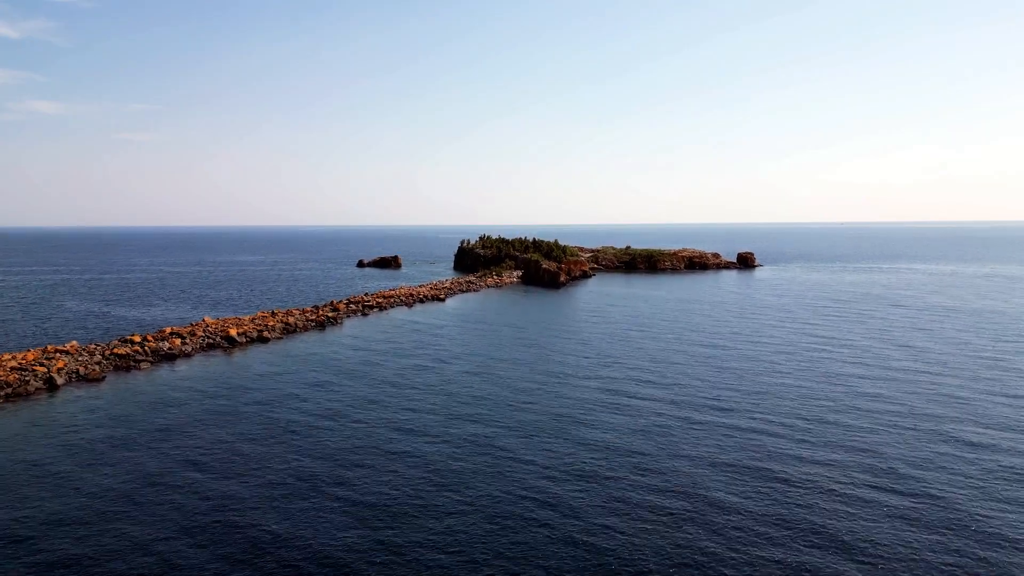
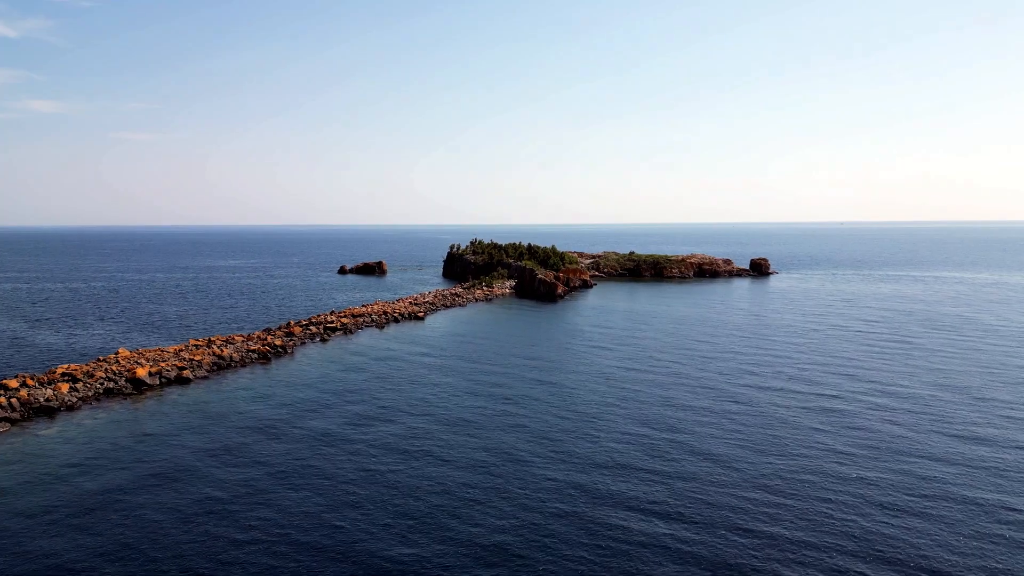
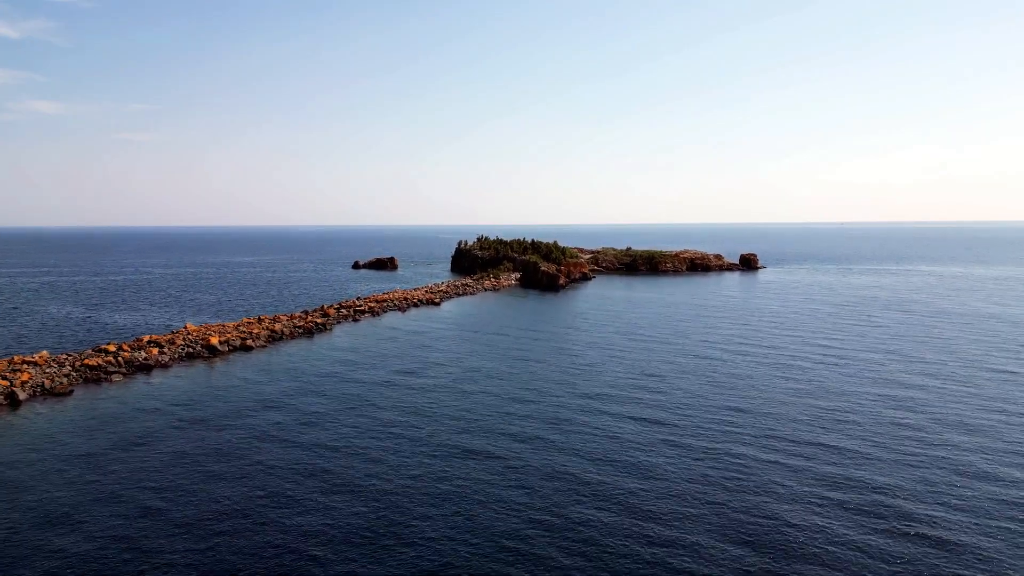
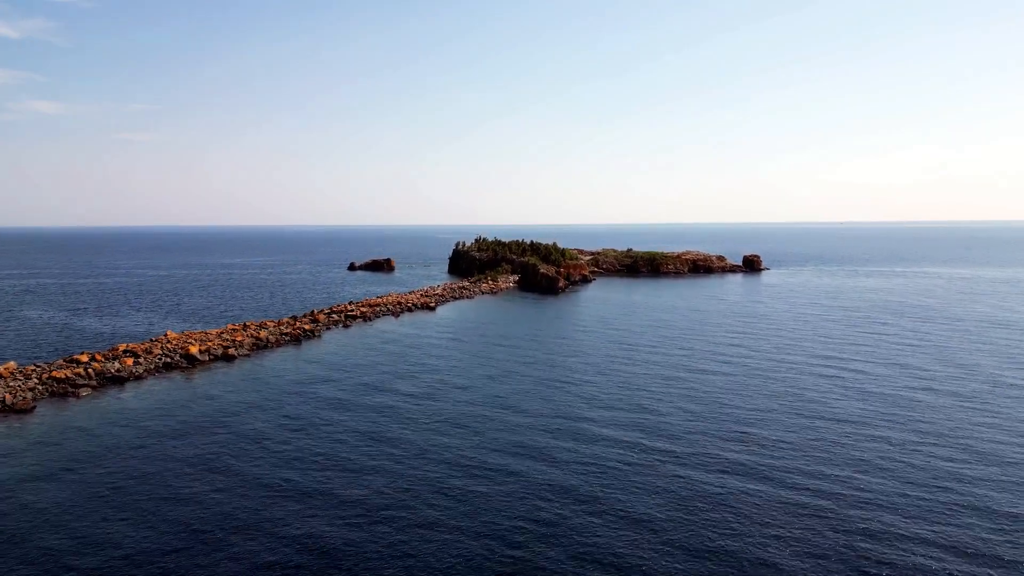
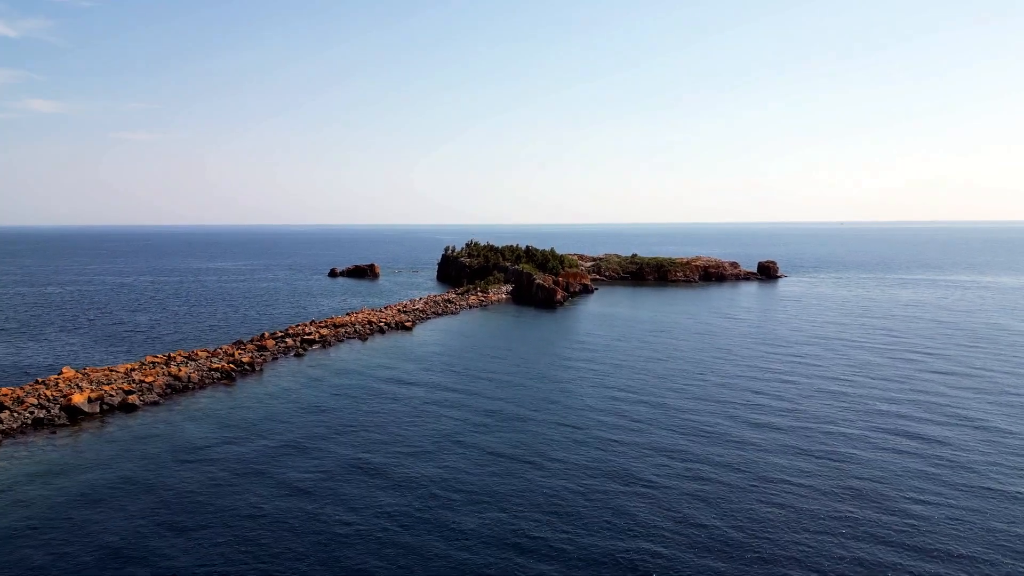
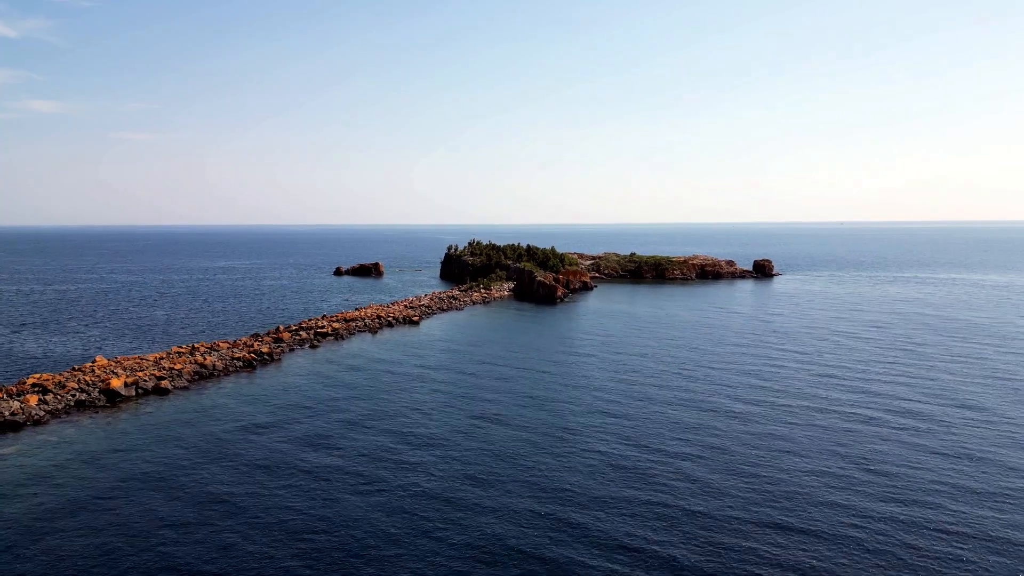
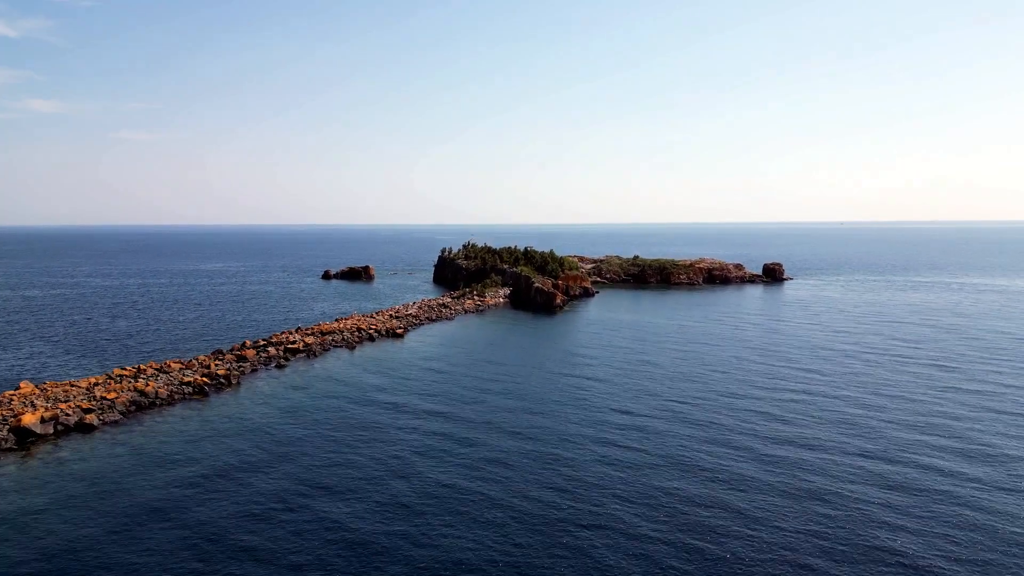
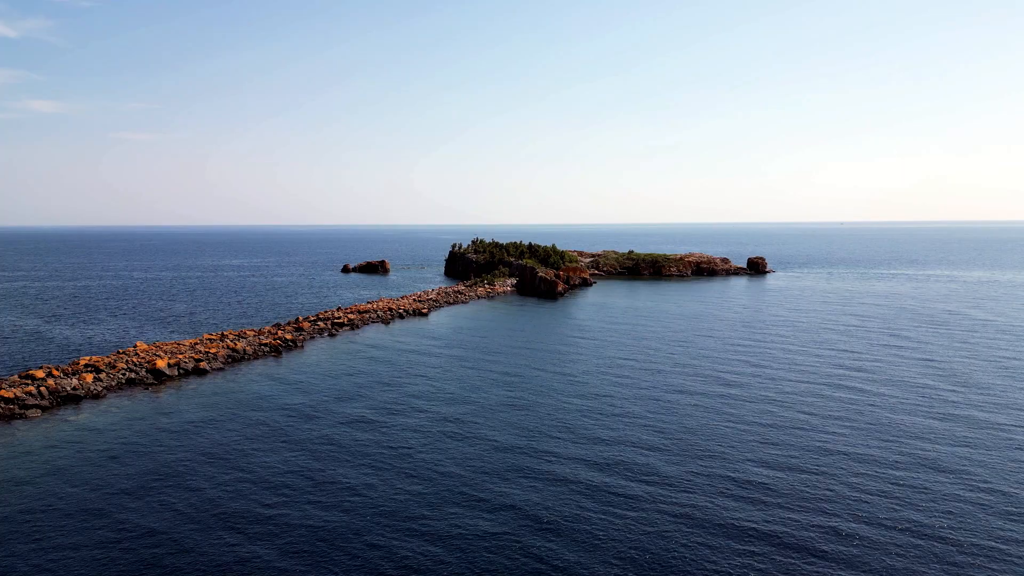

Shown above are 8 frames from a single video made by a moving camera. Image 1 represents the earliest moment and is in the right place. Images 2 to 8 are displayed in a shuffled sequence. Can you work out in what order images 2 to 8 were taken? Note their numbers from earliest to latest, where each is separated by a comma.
3, 4, 8, 2, 6, 5, 7
